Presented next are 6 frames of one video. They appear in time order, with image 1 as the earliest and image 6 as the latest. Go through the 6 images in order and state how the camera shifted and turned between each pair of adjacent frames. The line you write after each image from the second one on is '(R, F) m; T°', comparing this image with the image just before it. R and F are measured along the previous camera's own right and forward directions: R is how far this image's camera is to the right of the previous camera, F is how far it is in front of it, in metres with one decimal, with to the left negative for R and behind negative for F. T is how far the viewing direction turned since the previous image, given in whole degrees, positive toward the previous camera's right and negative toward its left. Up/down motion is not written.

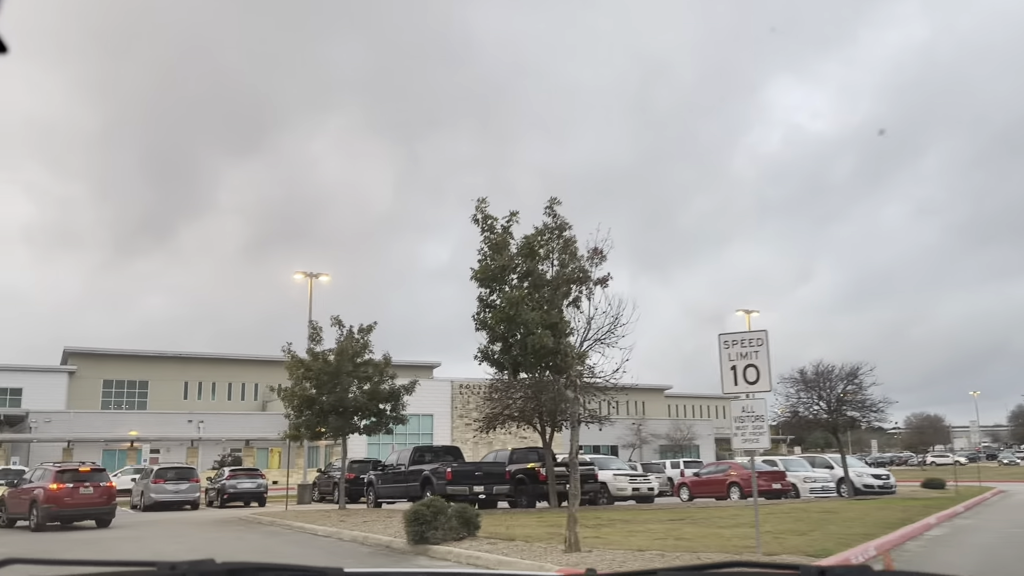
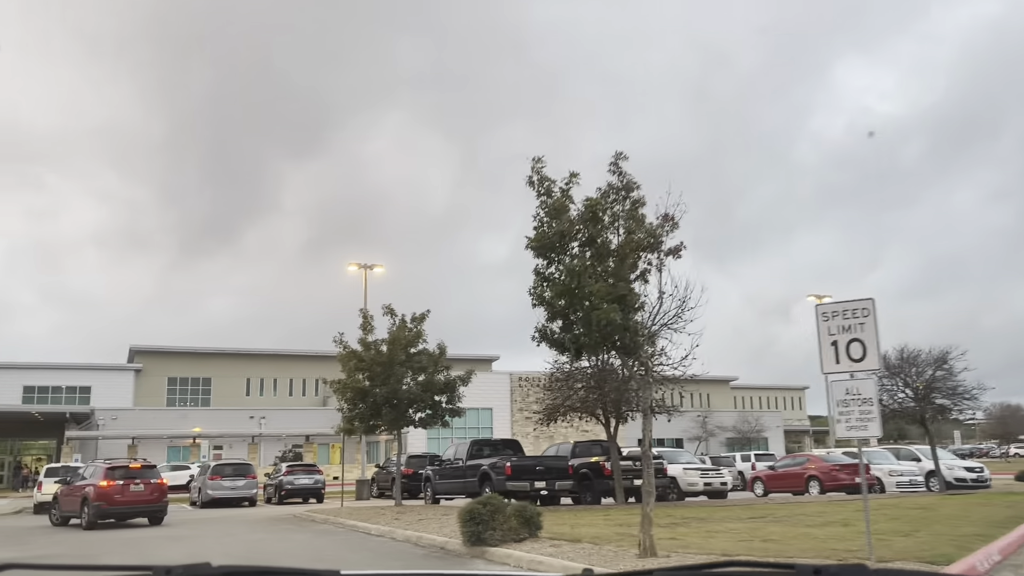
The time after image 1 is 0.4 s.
(0.0, +1.3) m; -4°
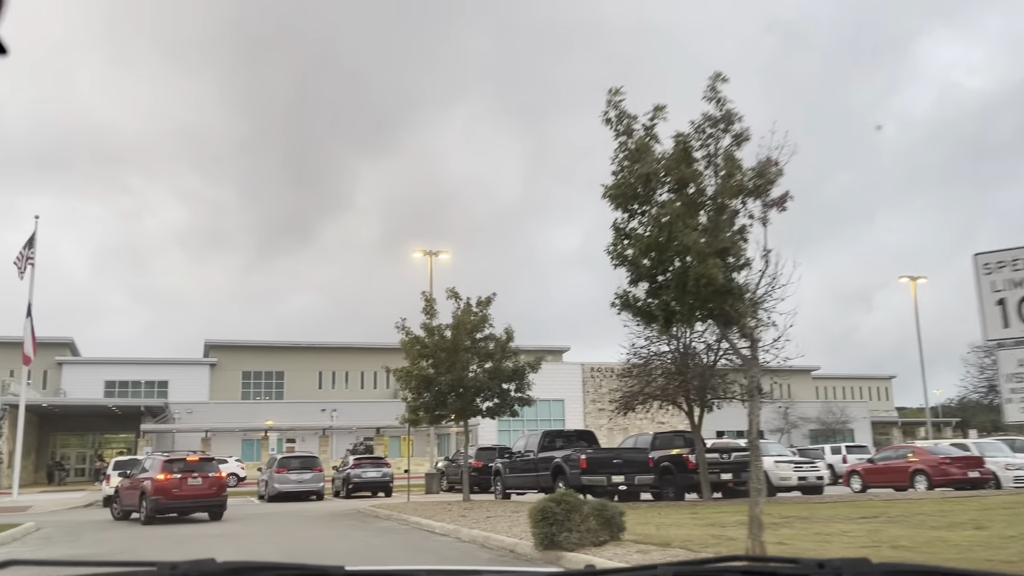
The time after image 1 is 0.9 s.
(-0.1, +1.6) m; -5°
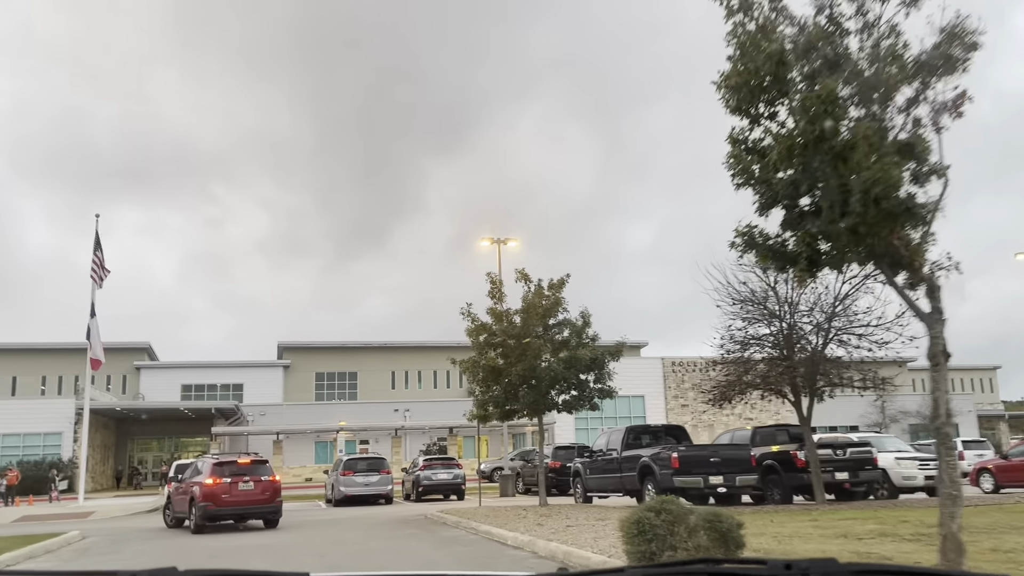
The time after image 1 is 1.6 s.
(-0.1, +2.2) m; -5°
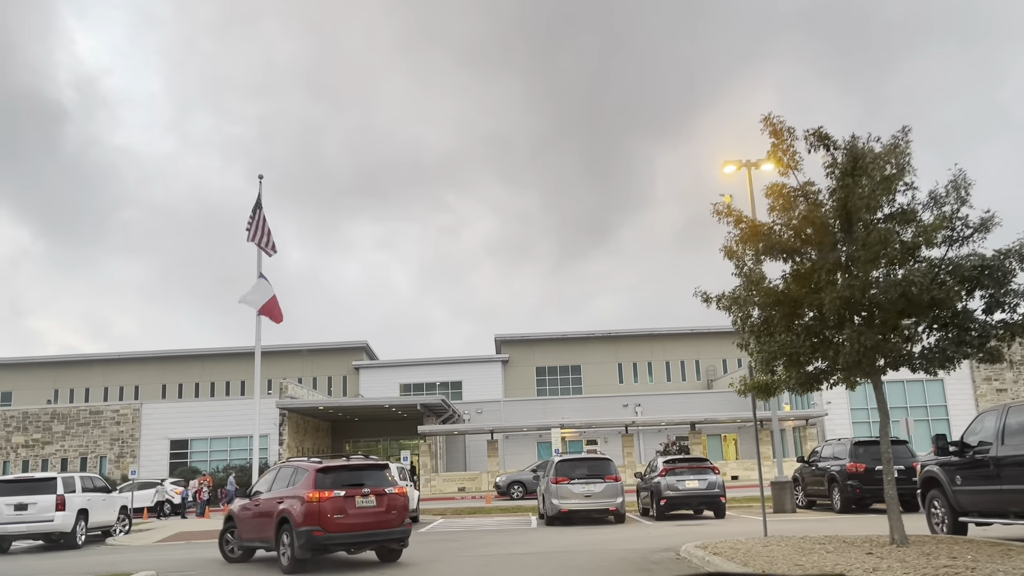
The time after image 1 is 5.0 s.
(-0.9, +7.7) m; -15°
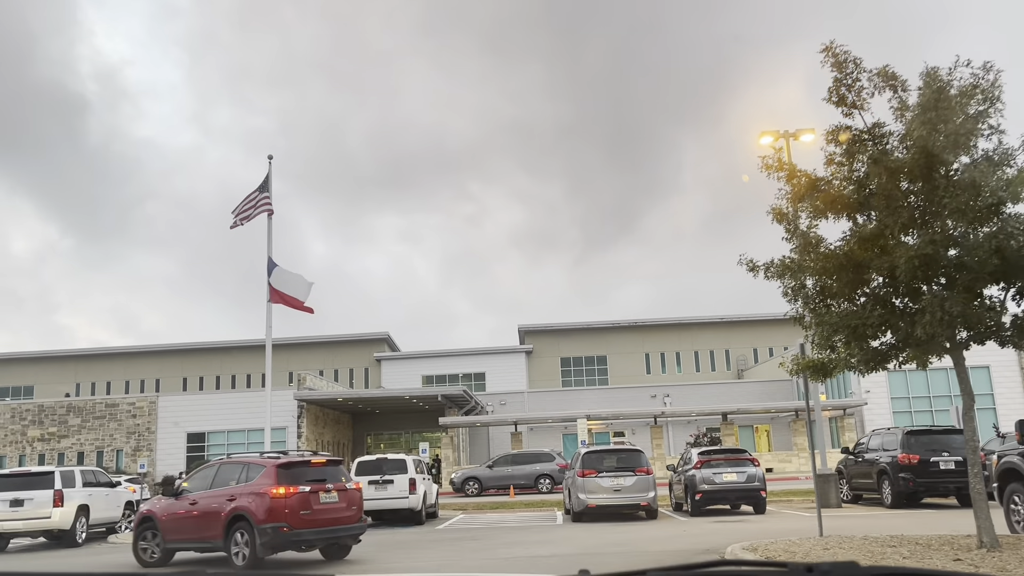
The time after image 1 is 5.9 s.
(+0.1, +1.4) m; -2°
